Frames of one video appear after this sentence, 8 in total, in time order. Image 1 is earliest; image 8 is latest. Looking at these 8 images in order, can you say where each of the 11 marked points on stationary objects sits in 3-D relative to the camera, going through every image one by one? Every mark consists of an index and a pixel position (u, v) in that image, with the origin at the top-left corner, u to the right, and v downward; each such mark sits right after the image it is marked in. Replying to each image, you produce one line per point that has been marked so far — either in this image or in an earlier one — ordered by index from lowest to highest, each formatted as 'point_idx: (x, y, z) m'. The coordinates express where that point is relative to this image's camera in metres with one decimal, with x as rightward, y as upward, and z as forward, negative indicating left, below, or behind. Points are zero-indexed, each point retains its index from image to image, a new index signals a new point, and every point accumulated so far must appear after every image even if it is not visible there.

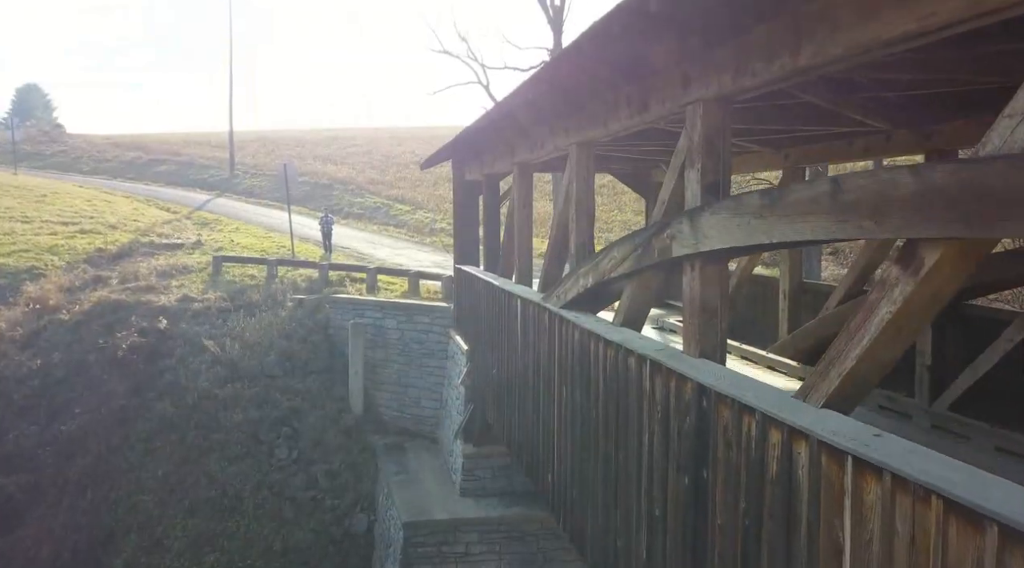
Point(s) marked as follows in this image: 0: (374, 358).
0: (-2.3, -1.2, +13.0) m
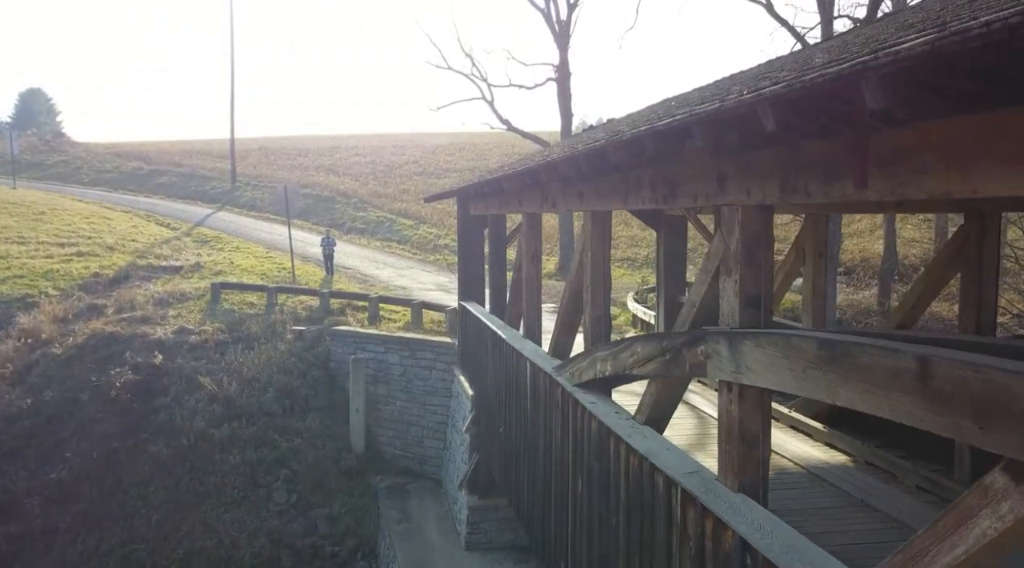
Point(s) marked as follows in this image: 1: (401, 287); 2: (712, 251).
0: (-2.2, -1.7, +12.6) m
1: (-2.6, -0.1, +18.6) m
2: (+0.9, +0.1, +3.5) m
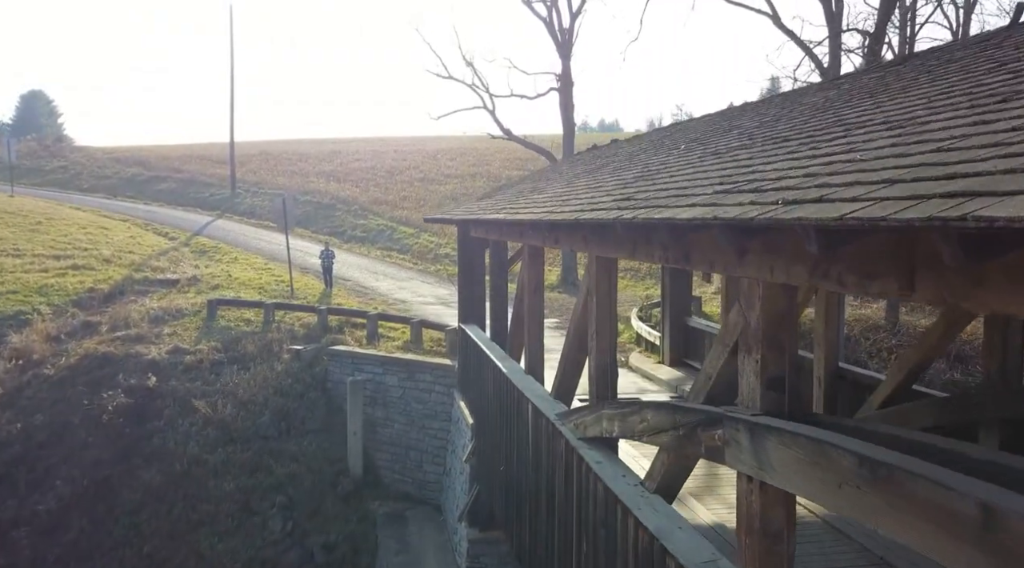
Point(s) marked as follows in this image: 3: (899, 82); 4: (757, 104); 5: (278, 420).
0: (-2.2, -2.0, +12.3) m
1: (-2.6, -0.4, +18.3) m
2: (+0.9, -0.2, +3.2) m
3: (+1.8, +0.9, +3.7) m
4: (+1.9, +1.3, +6.1) m
5: (-3.6, -2.1, +12.2) m
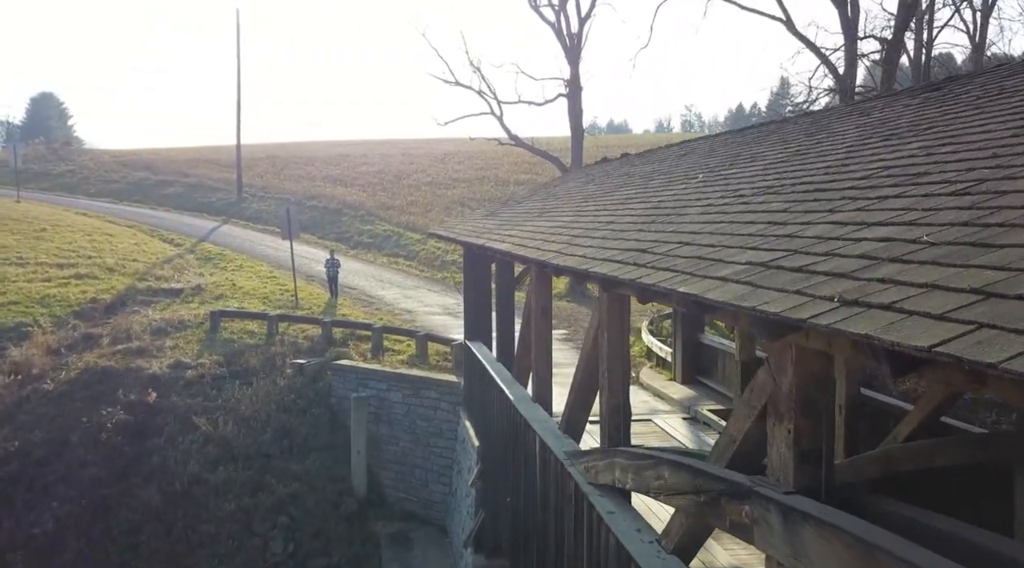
0: (-2.0, -2.3, +12.0) m
1: (-2.4, -0.6, +18.1) m
2: (+0.9, -0.4, +2.9) m
3: (+1.9, +0.7, +3.4) m
4: (+1.9, +1.1, +5.8) m
5: (-3.5, -2.3, +12.0) m
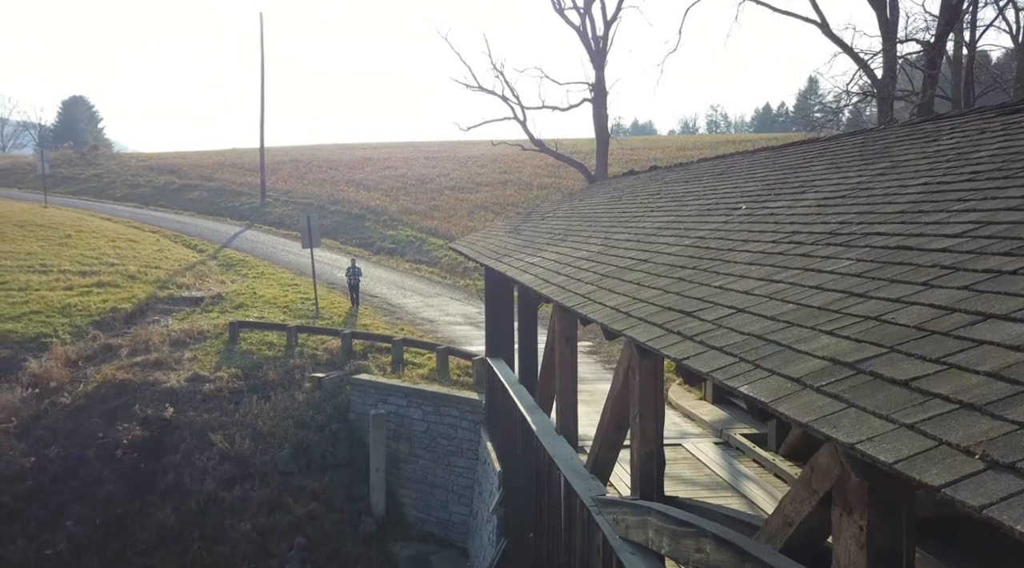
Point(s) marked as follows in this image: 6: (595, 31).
0: (-1.7, -2.5, +11.7) m
1: (-1.9, -0.8, +17.8) m
2: (+1.0, -0.6, +2.5) m
3: (+1.9, +0.5, +3.0) m
4: (+2.1, +0.9, +5.3) m
5: (-3.2, -2.5, +11.7) m
6: (+1.9, +5.9, +18.4) m
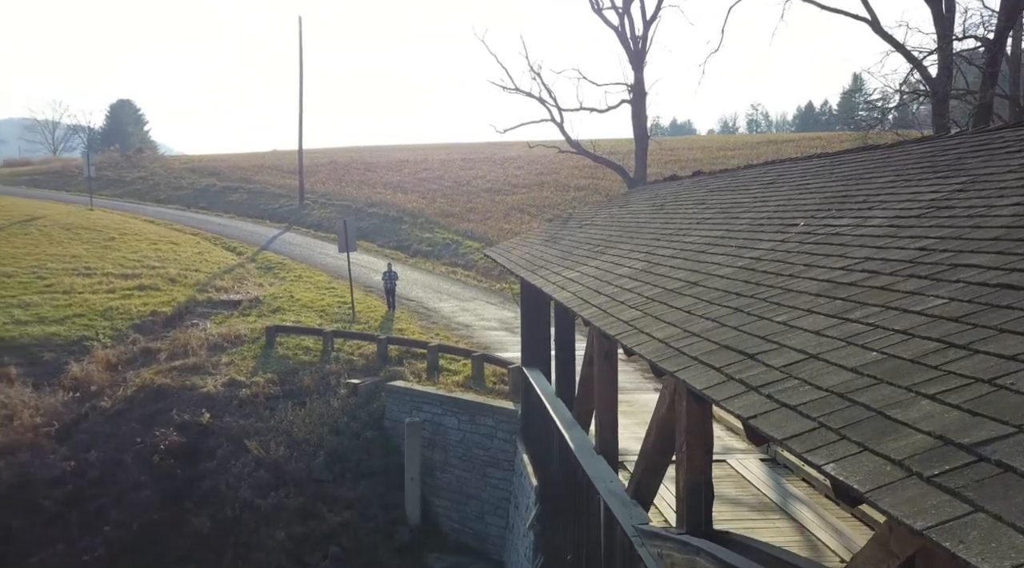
0: (-1.2, -2.6, +11.6) m
1: (-1.1, -0.9, +17.6) m
2: (+1.1, -0.7, +2.2) m
3: (+2.1, +0.4, +2.7) m
4: (+2.3, +0.8, +5.0) m
5: (-2.6, -2.6, +11.6) m
6: (+2.8, +5.8, +18.1) m
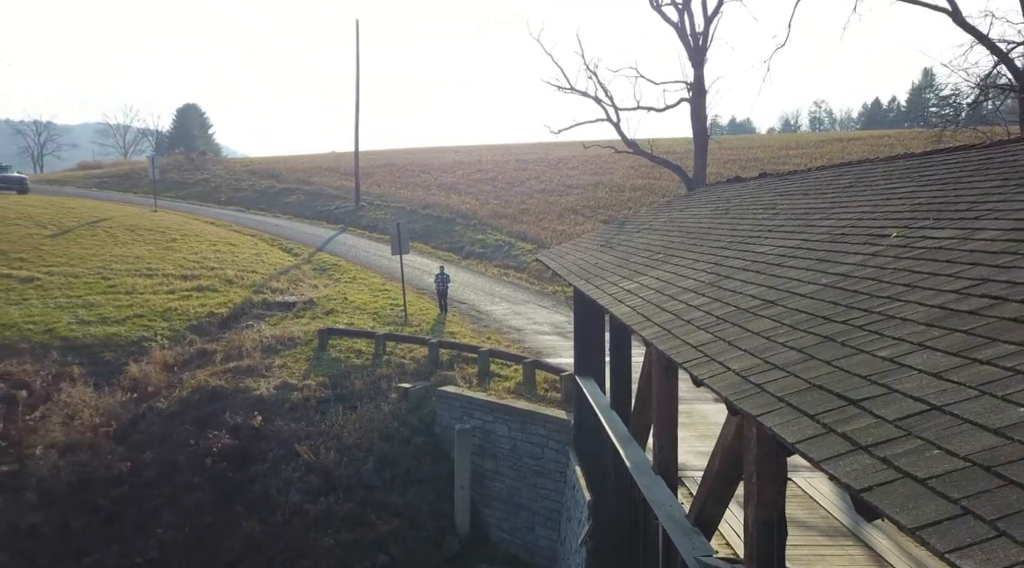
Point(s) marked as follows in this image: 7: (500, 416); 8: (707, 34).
0: (-0.4, -2.6, +11.3) m
1: (+0.1, -0.9, +17.3) m
2: (+1.2, -0.7, +1.8) m
3: (+2.2, +0.4, +2.2) m
4: (+2.6, +0.8, +4.5) m
5: (-1.9, -2.7, +11.5) m
6: (+4.0, +5.7, +17.5) m
7: (-0.2, -1.9, +11.2) m
8: (+4.2, +5.4, +17.3) m
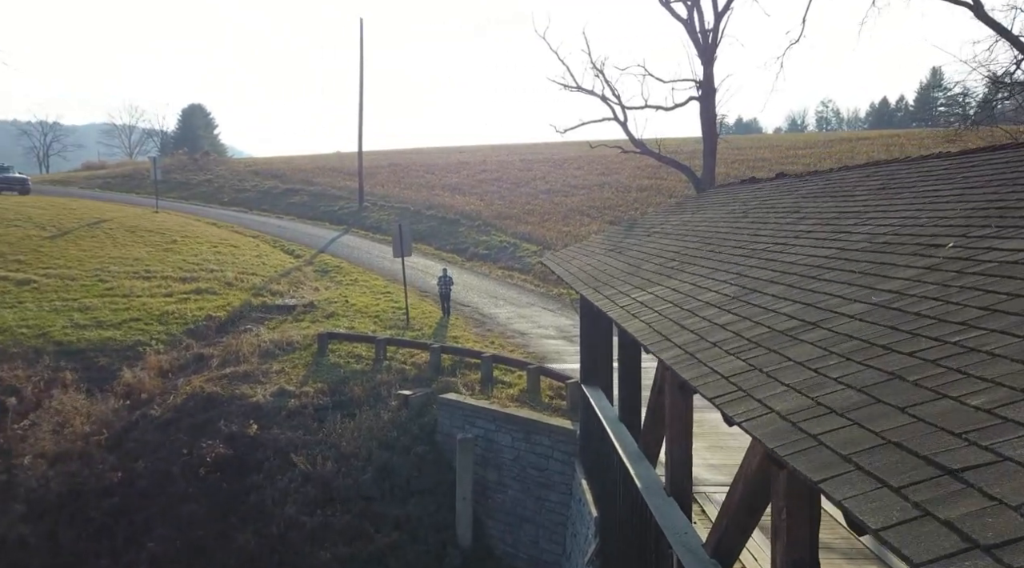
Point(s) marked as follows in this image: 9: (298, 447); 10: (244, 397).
0: (-0.4, -2.7, +10.9) m
1: (+0.2, -1.0, +16.9) m
2: (+1.2, -0.8, +1.4) m
3: (+2.2, +0.3, +1.8) m
4: (+2.7, +0.7, +4.1) m
5: (-1.8, -2.7, +11.1) m
6: (+4.1, +5.6, +17.1) m
7: (-0.1, -1.9, +10.8) m
8: (+4.3, +5.4, +16.9) m
9: (-3.1, -2.4, +11.6) m
10: (-4.3, -1.8, +12.7) m
